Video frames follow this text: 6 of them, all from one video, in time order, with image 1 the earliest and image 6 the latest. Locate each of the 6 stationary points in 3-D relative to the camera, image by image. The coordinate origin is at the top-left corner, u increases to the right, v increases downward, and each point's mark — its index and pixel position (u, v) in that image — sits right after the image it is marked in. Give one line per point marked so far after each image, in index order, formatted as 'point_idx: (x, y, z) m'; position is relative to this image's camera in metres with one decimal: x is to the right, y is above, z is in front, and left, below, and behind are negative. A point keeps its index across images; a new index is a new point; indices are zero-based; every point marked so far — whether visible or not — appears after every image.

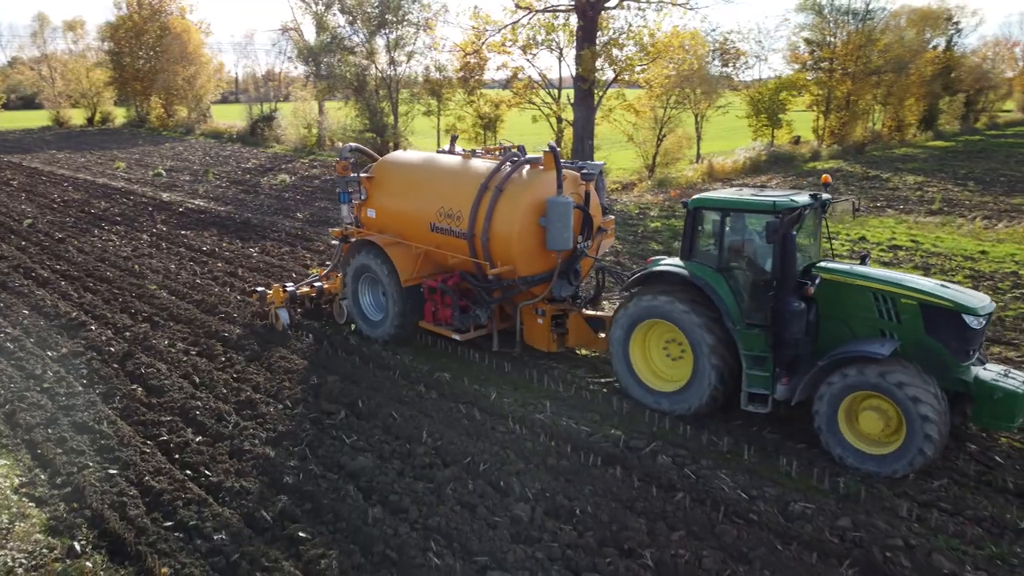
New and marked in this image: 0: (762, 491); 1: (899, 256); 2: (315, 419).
0: (+1.6, -1.3, +5.1) m
1: (+5.5, +0.5, +11.6) m
2: (-1.5, -1.0, +6.4) m
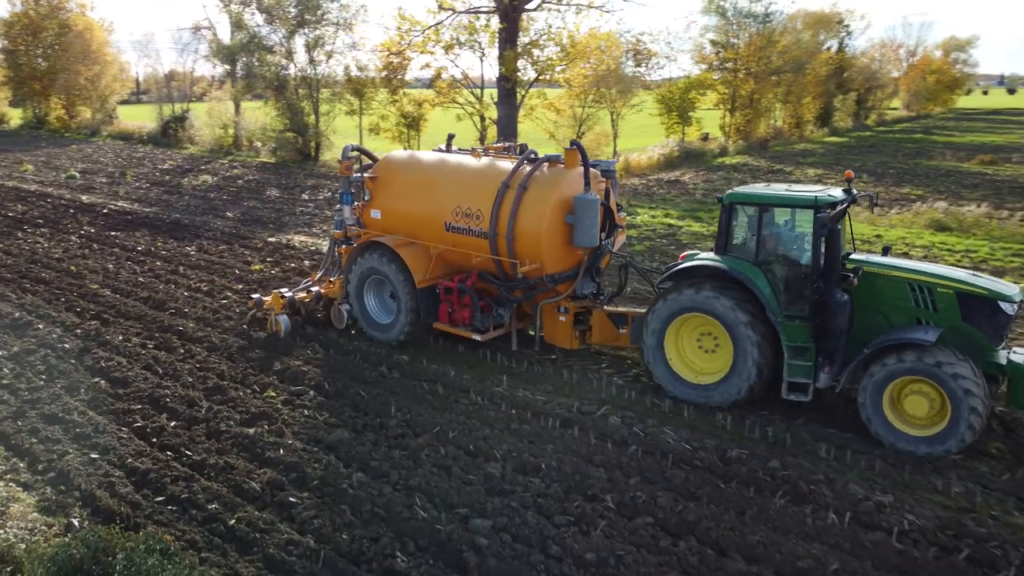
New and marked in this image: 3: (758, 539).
0: (+1.4, -1.1, +5.8) m
1: (+4.6, +0.7, +12.7) m
2: (-1.9, -0.9, +6.7) m
3: (+1.4, -1.4, +4.6) m
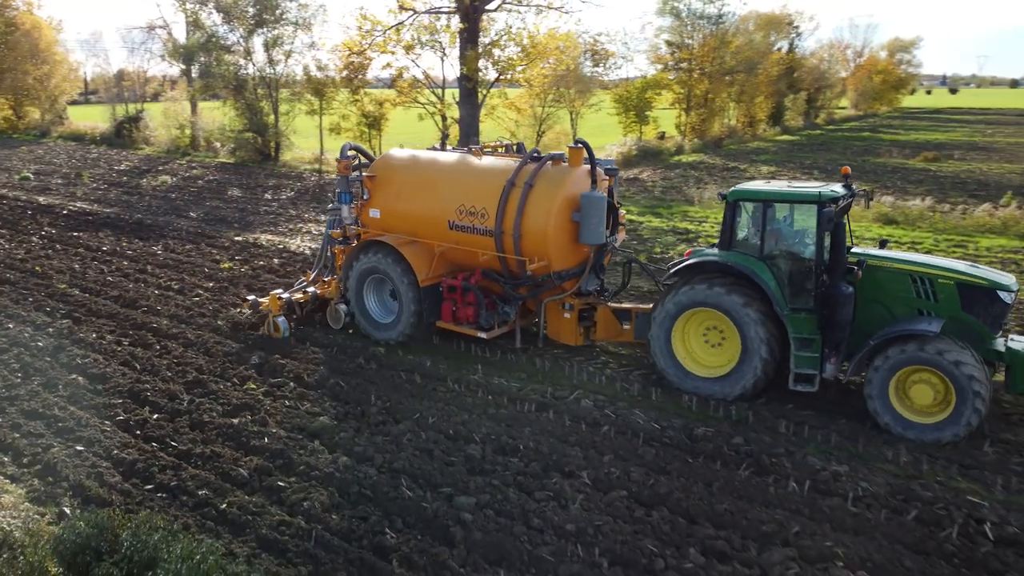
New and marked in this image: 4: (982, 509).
0: (+1.2, -1.0, +6.1) m
1: (+4.0, +0.9, +13.2) m
2: (-2.1, -0.9, +6.9) m
3: (+1.3, -1.3, +5.0) m
4: (+2.9, -1.3, +4.9) m
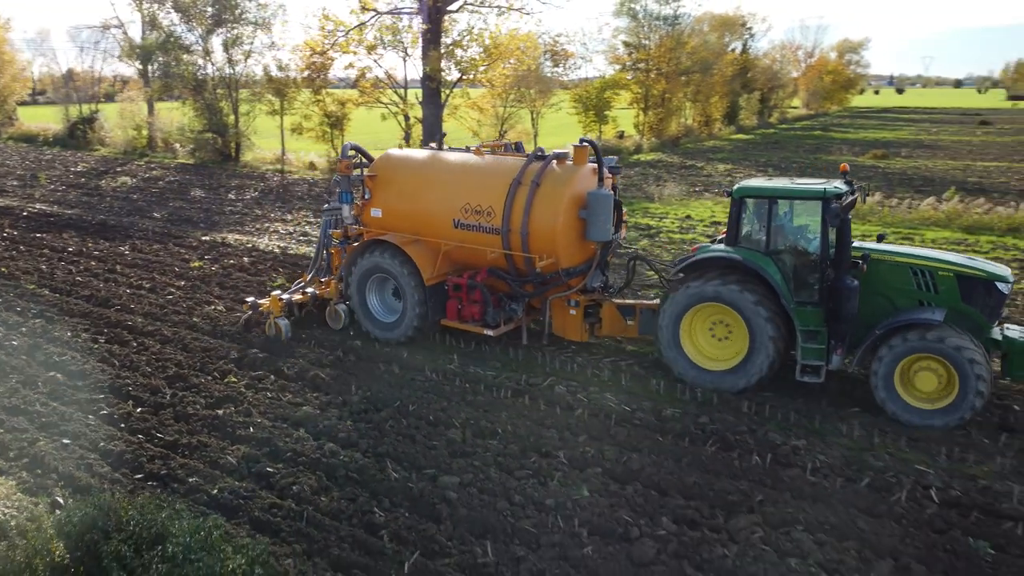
0: (+1.0, -0.9, +6.5) m
1: (+3.5, +1.0, +13.6) m
2: (-2.3, -0.8, +7.1) m
3: (+1.2, -1.3, +5.3) m
4: (+2.7, -1.2, +5.3) m
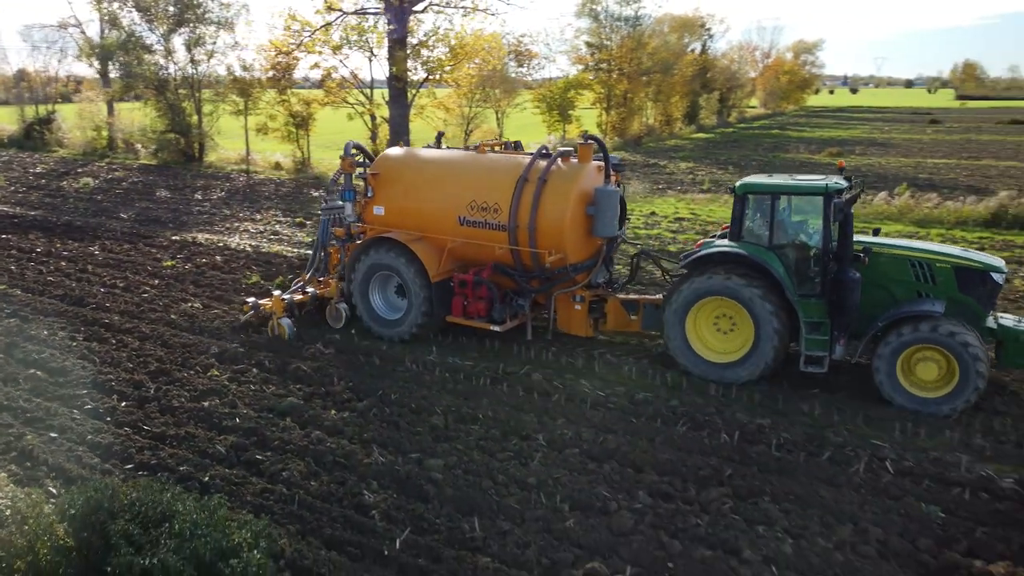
0: (+0.8, -0.8, +6.8) m
1: (+3.0, +1.1, +14.0) m
2: (-2.5, -0.8, +7.2) m
3: (+1.1, -1.2, +5.6) m
4: (+2.6, -1.1, +5.7) m
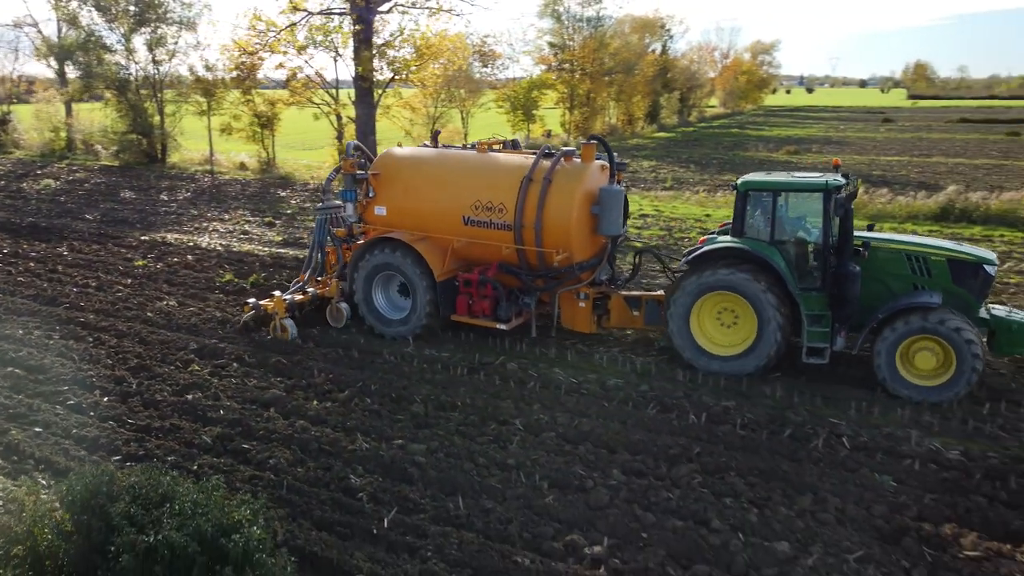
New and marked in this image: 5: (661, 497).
0: (+0.6, -0.8, +7.0) m
1: (+2.4, +1.2, +14.4) m
2: (-2.7, -0.8, +7.3) m
3: (+0.9, -1.1, +5.9) m
4: (+2.5, -1.0, +6.1) m
5: (+0.9, -1.3, +5.1) m
